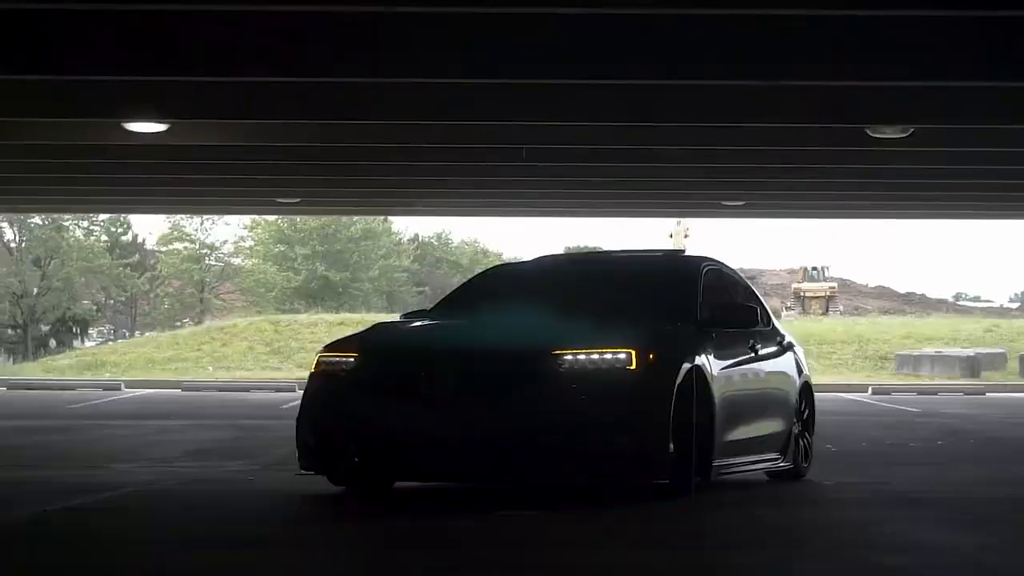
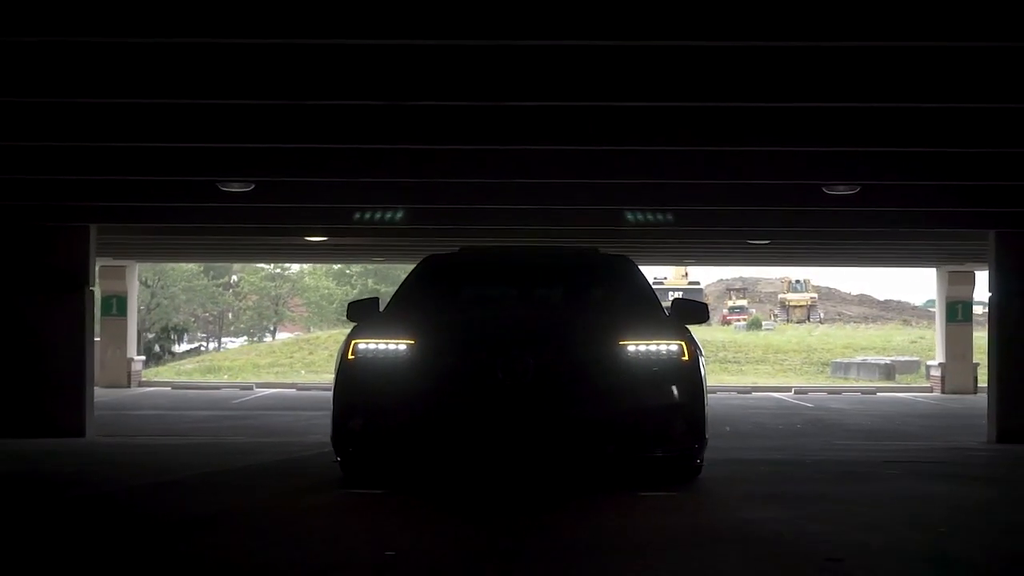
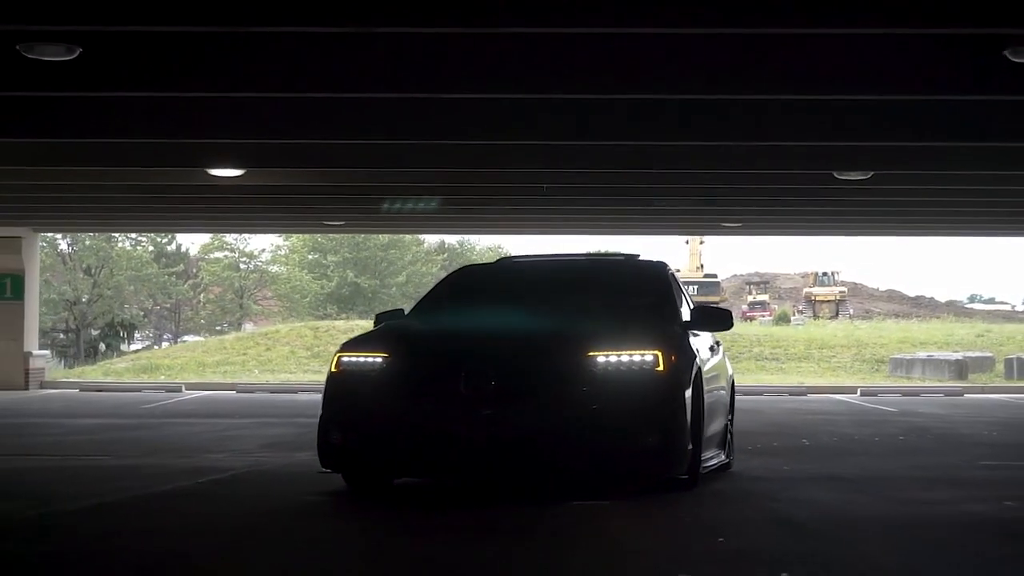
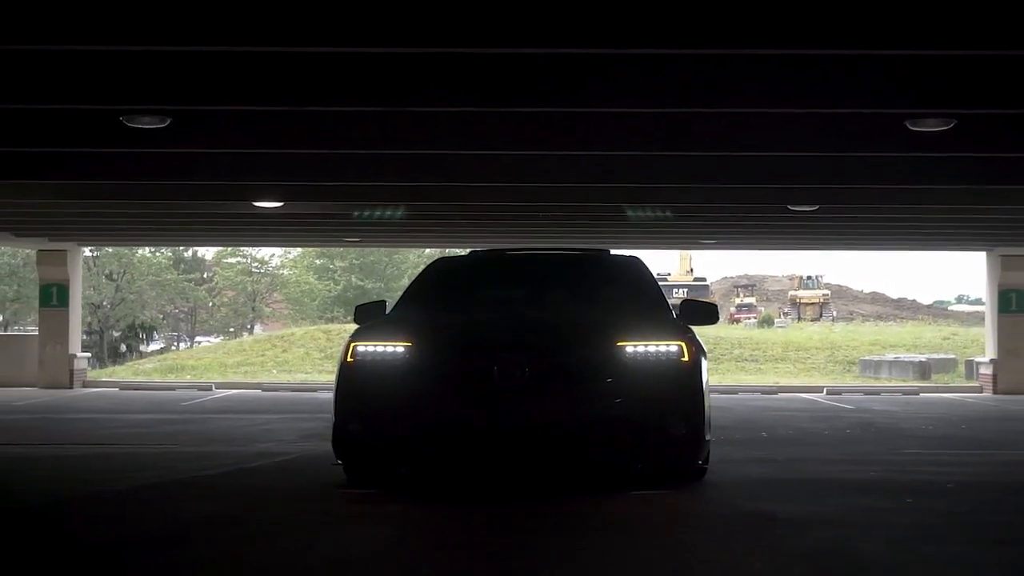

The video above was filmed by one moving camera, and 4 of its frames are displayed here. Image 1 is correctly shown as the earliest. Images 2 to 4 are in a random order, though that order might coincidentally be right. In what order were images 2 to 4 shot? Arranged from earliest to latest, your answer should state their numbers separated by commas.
3, 4, 2
